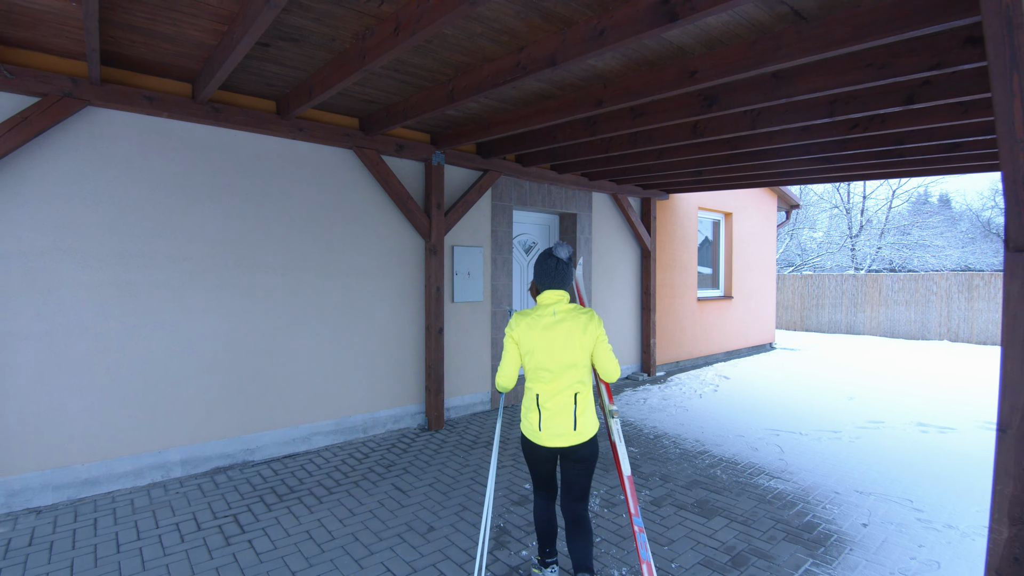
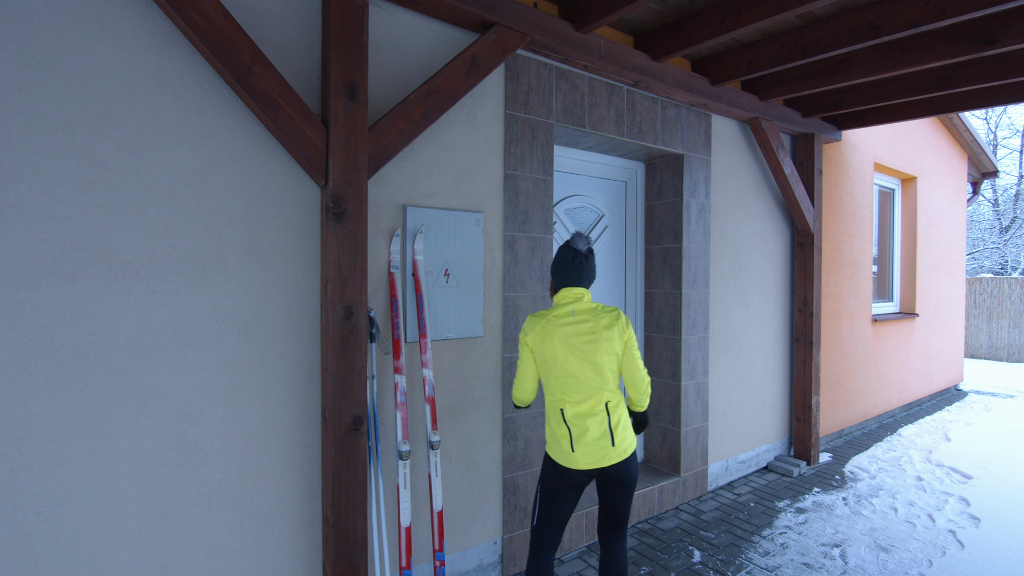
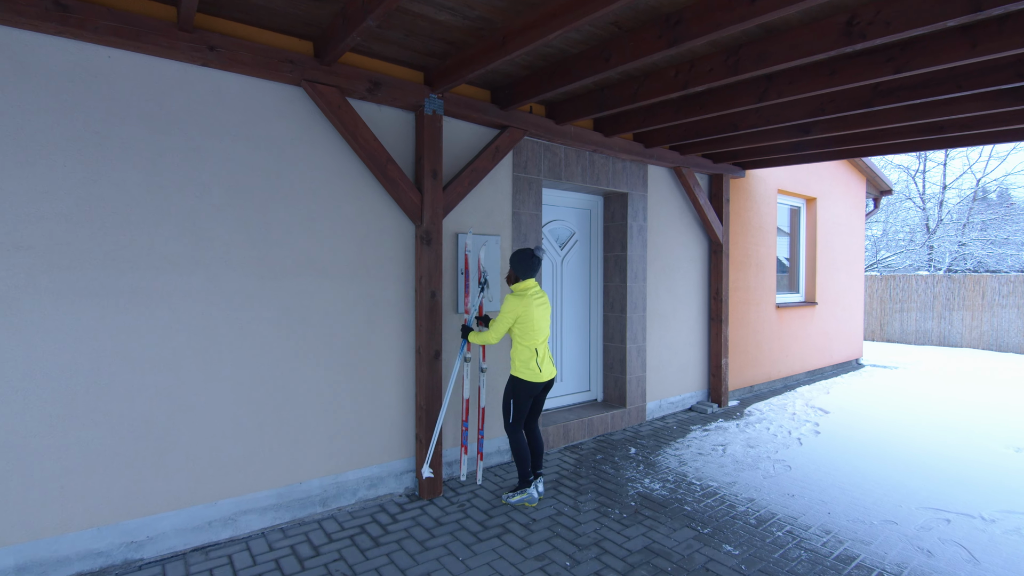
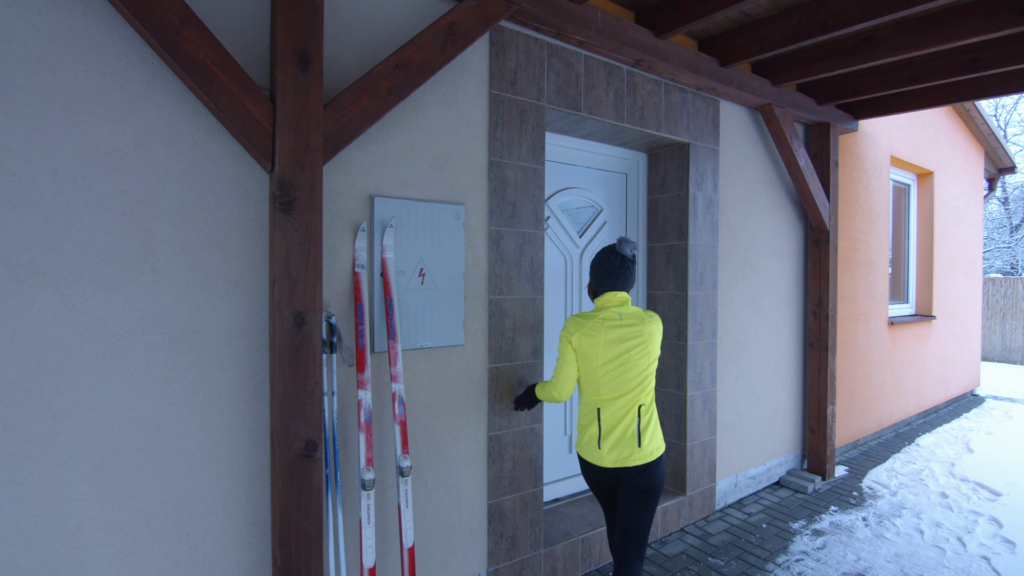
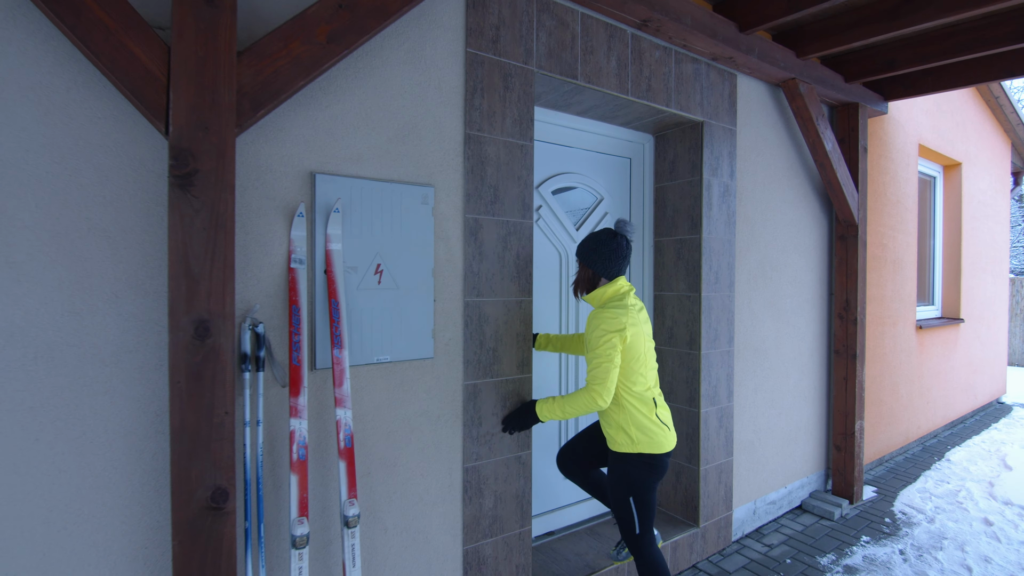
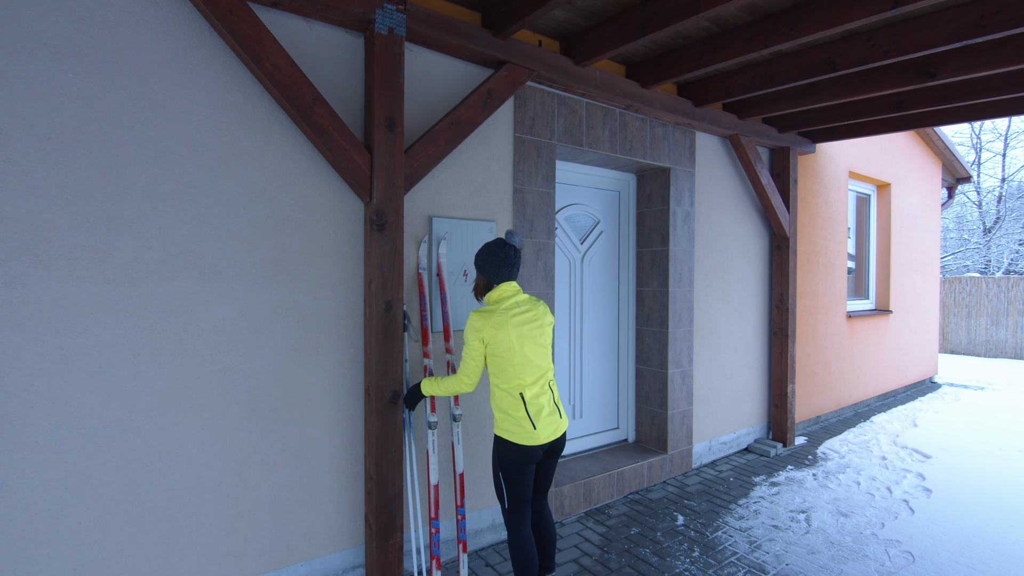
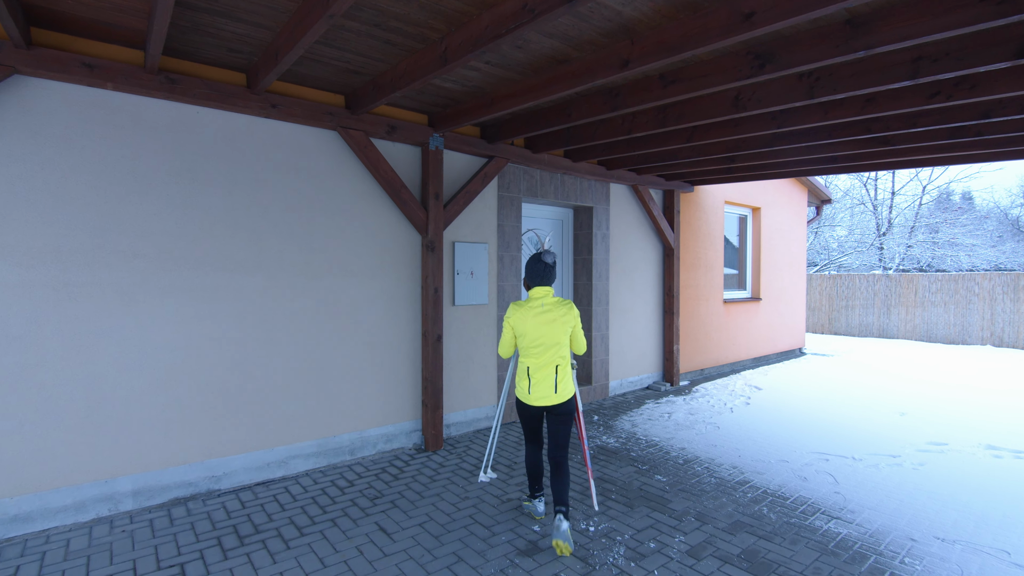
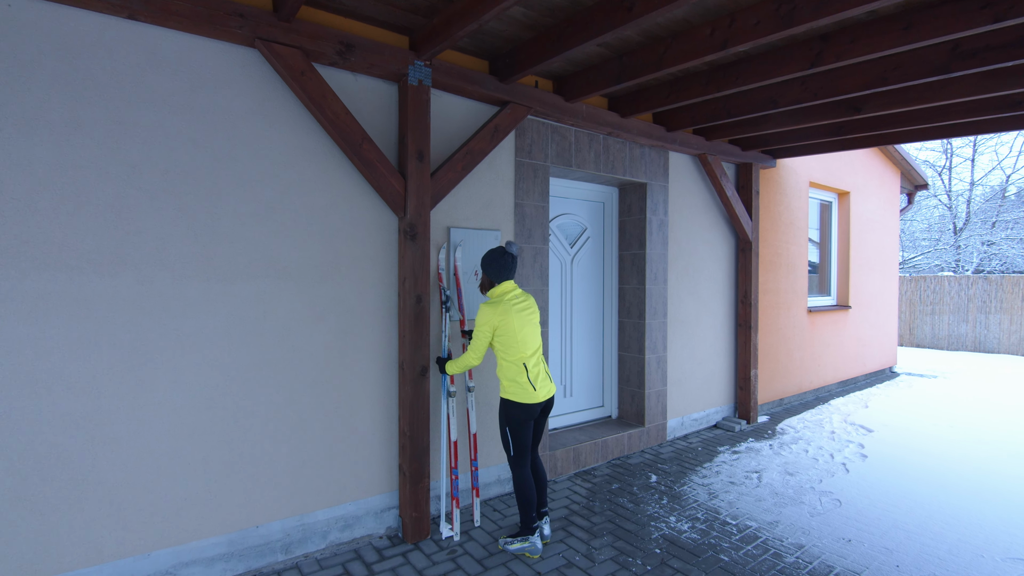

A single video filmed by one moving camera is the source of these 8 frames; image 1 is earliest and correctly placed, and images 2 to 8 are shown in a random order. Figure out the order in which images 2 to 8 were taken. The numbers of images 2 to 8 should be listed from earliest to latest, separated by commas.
7, 3, 8, 6, 2, 4, 5
